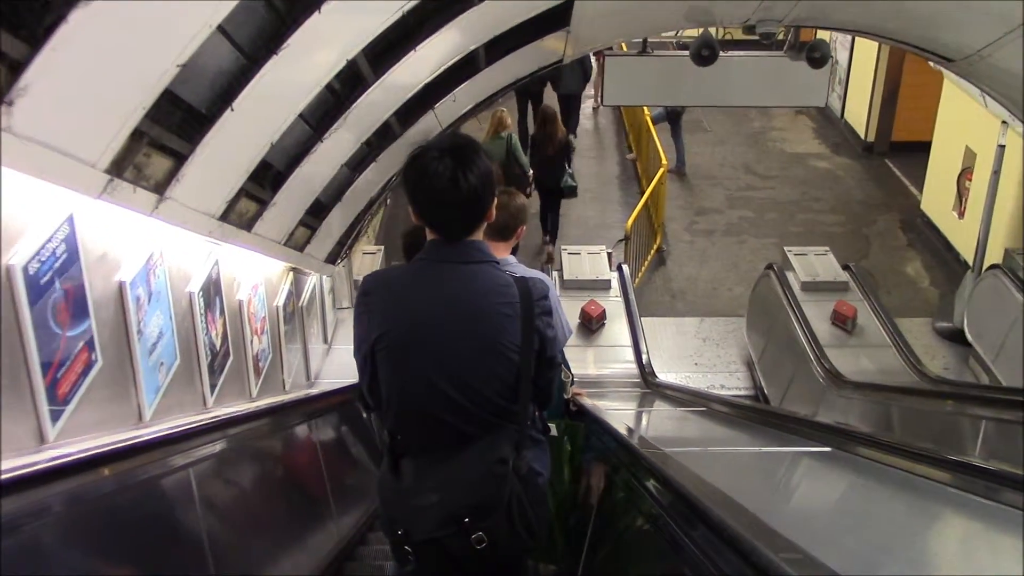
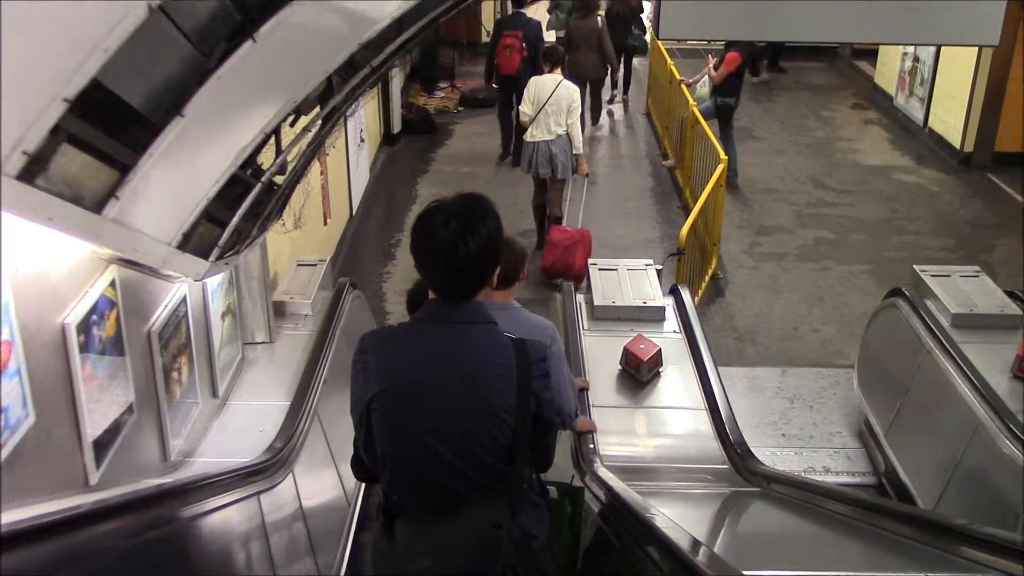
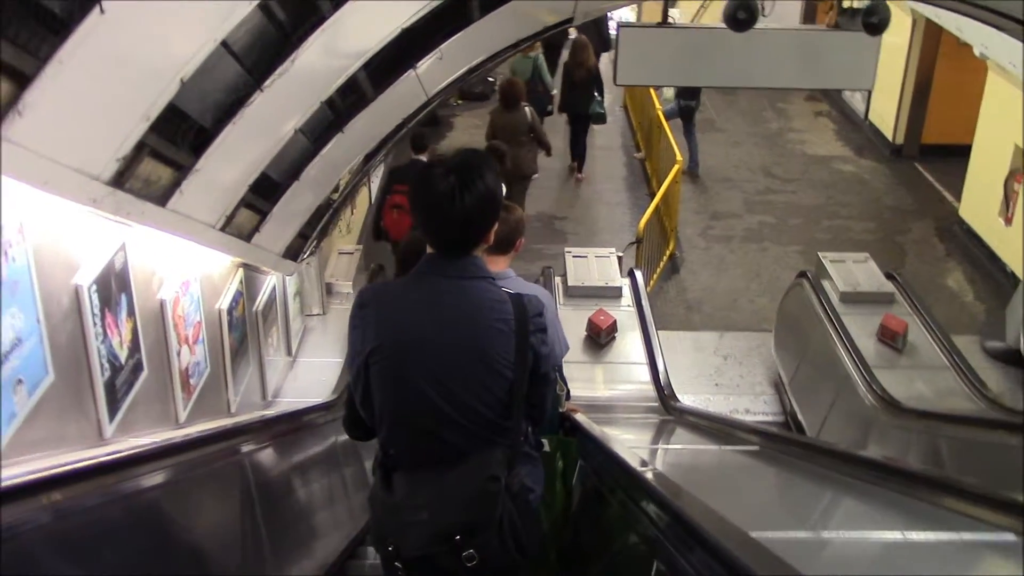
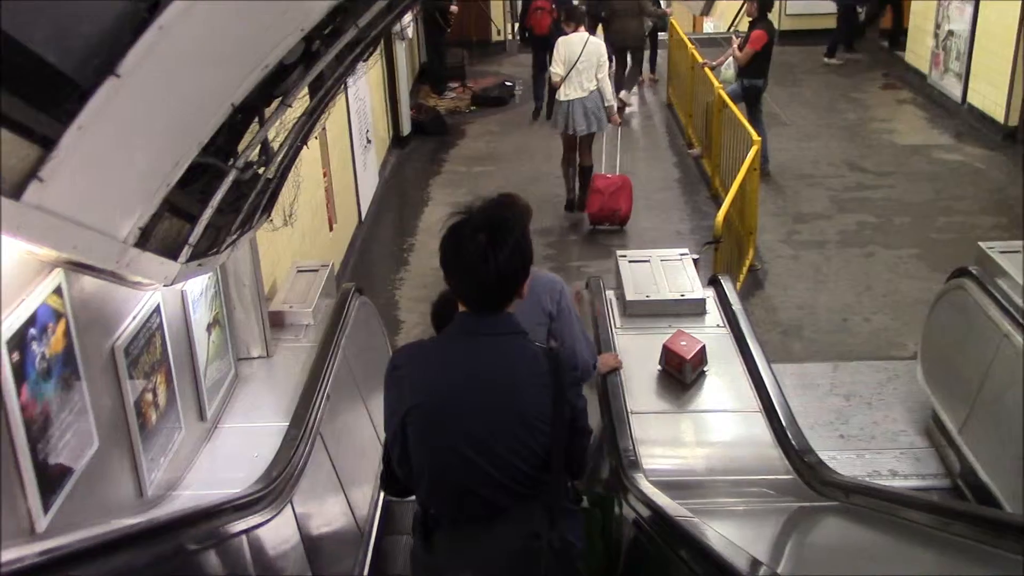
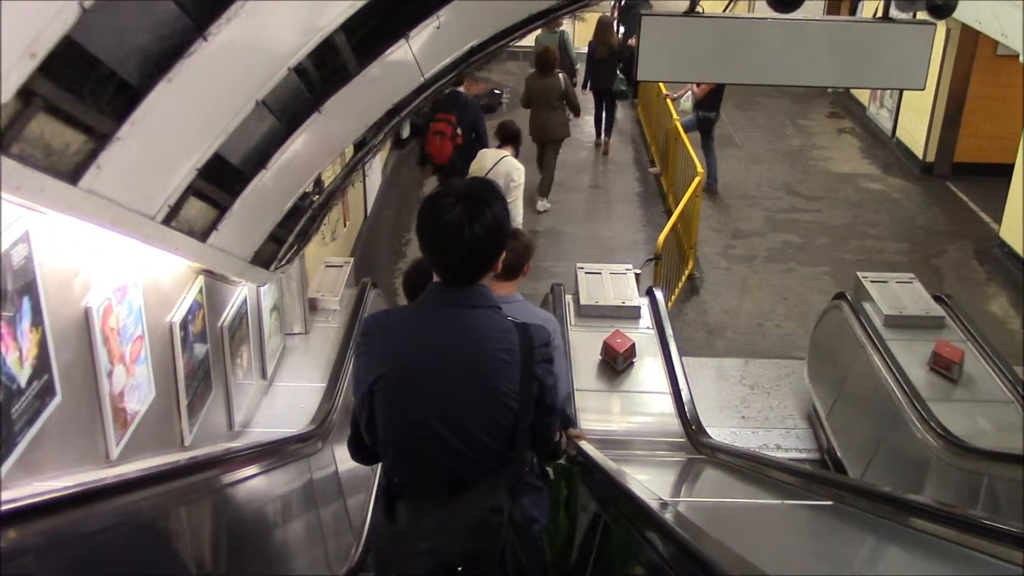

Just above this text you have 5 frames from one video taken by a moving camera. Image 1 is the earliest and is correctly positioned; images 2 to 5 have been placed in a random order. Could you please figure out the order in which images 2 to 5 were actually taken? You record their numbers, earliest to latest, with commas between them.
3, 5, 2, 4
